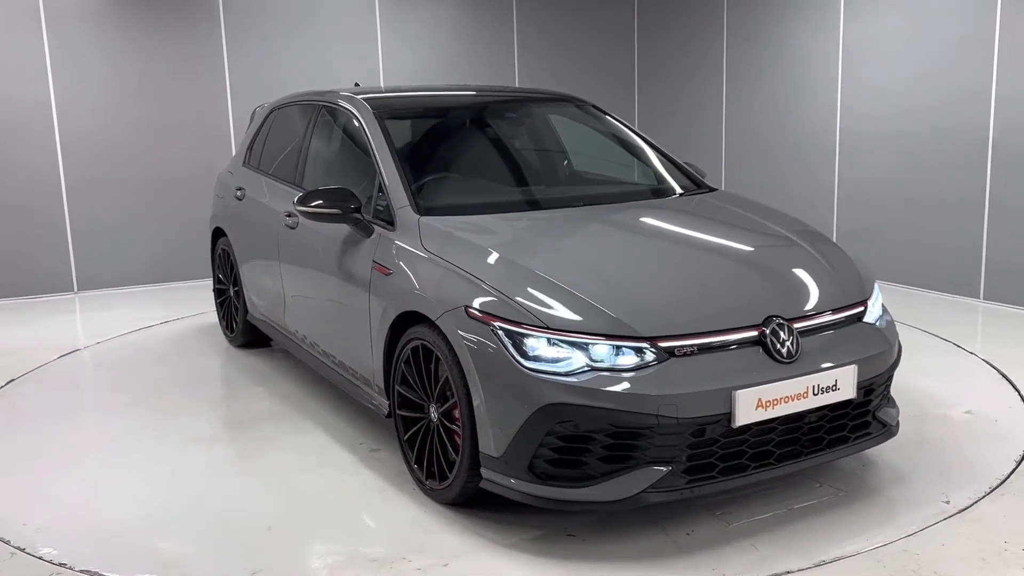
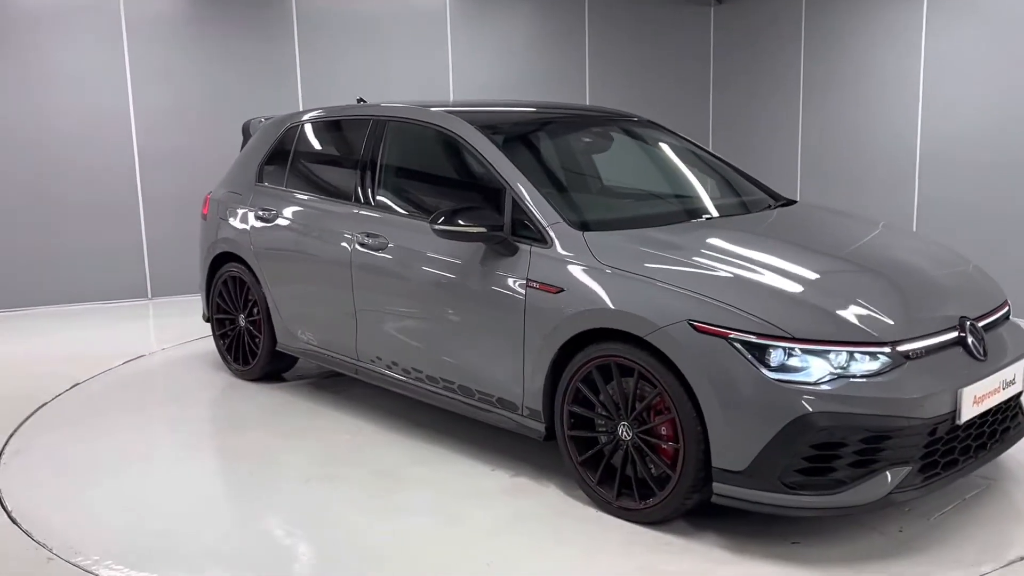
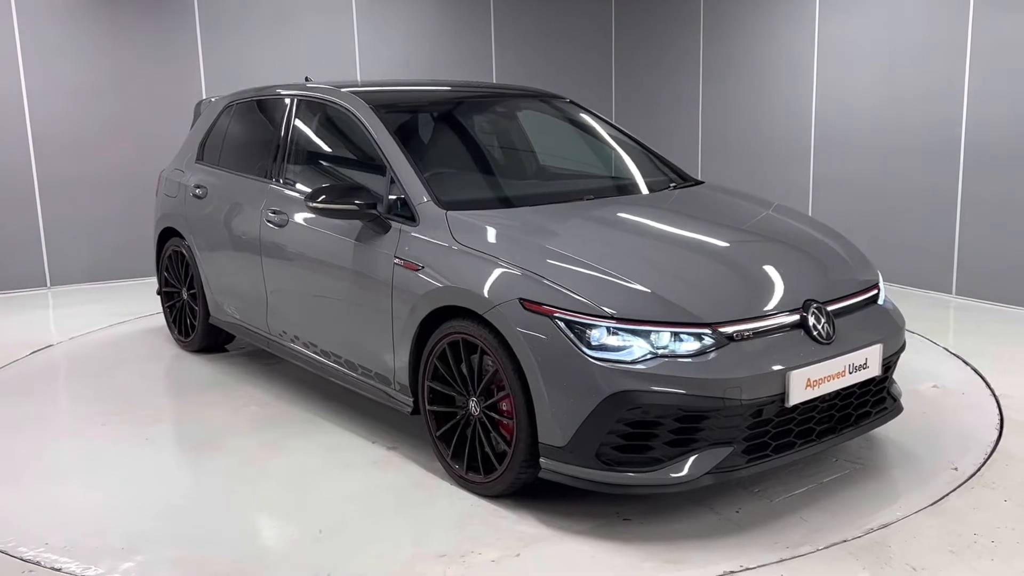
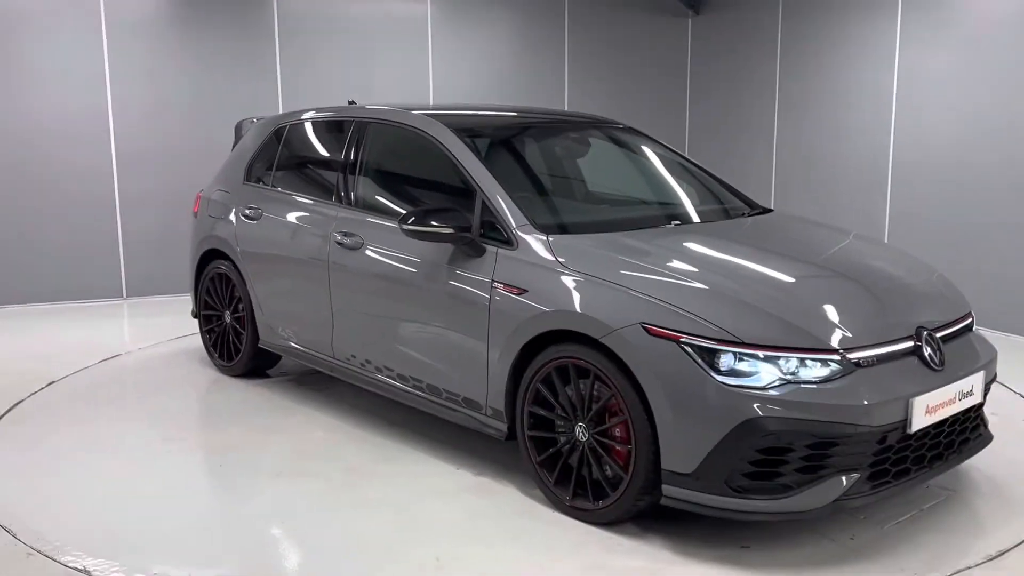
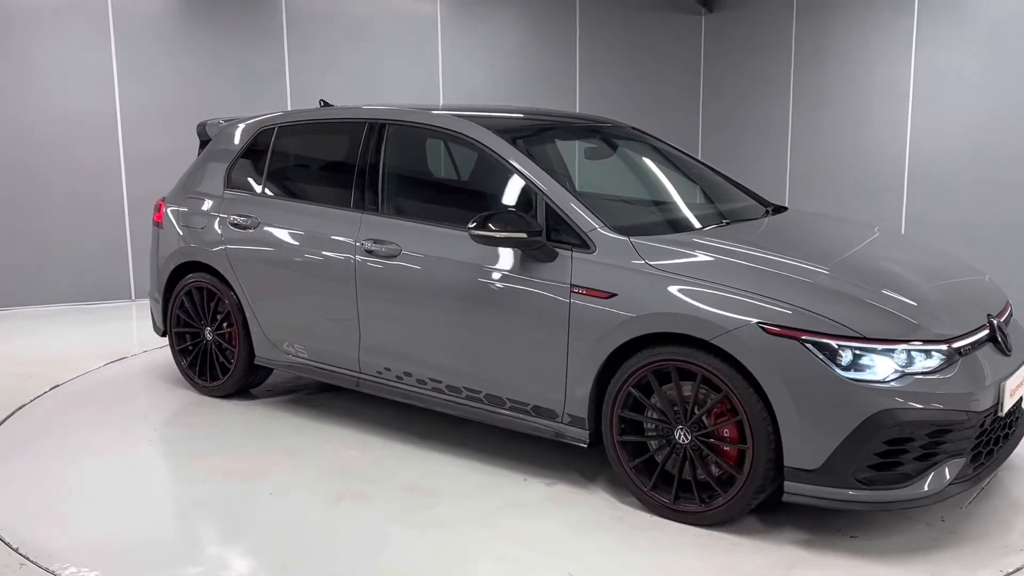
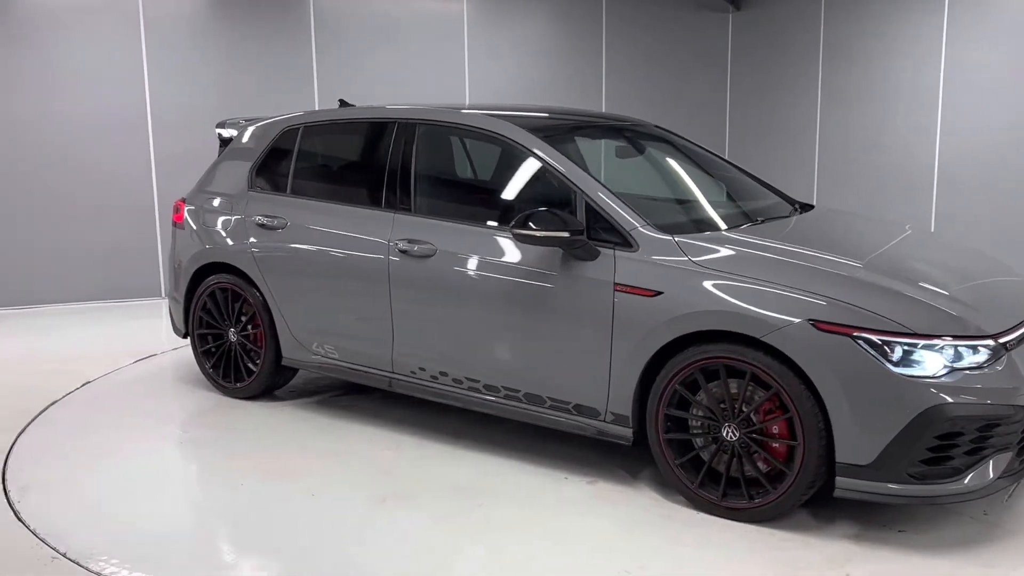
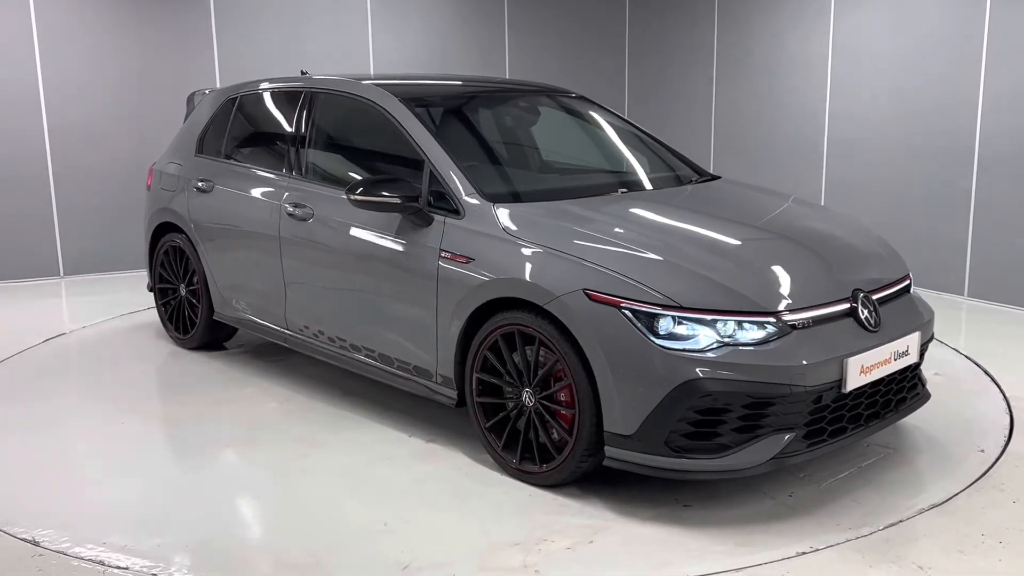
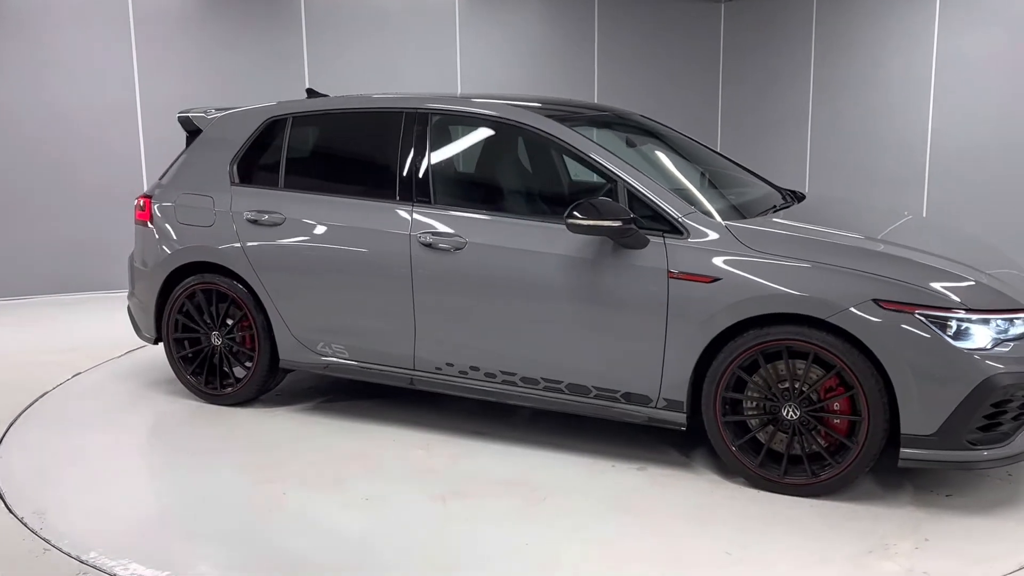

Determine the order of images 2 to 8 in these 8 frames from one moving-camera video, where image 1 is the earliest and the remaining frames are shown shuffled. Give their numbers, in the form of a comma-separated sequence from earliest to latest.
3, 7, 4, 2, 5, 6, 8
